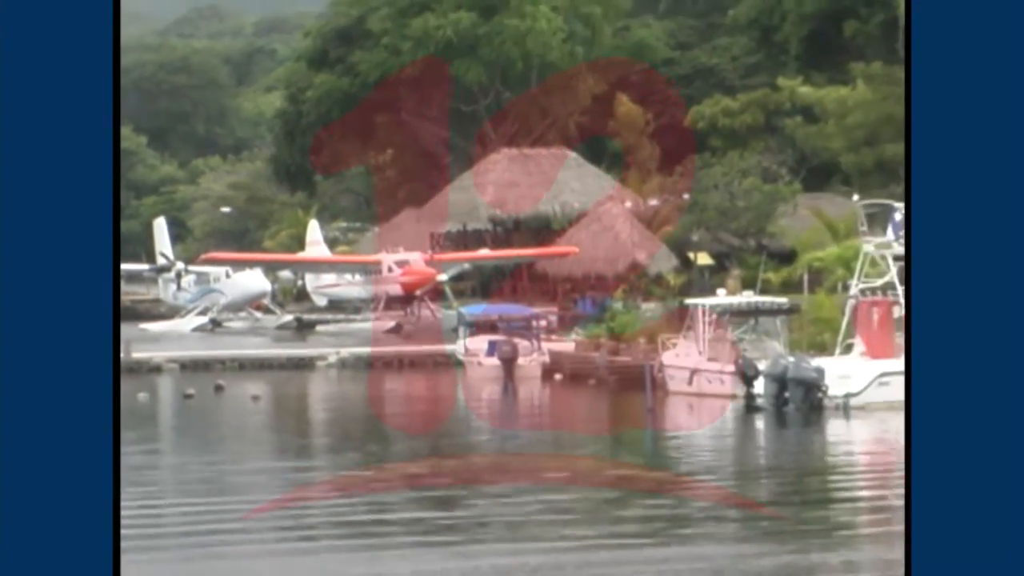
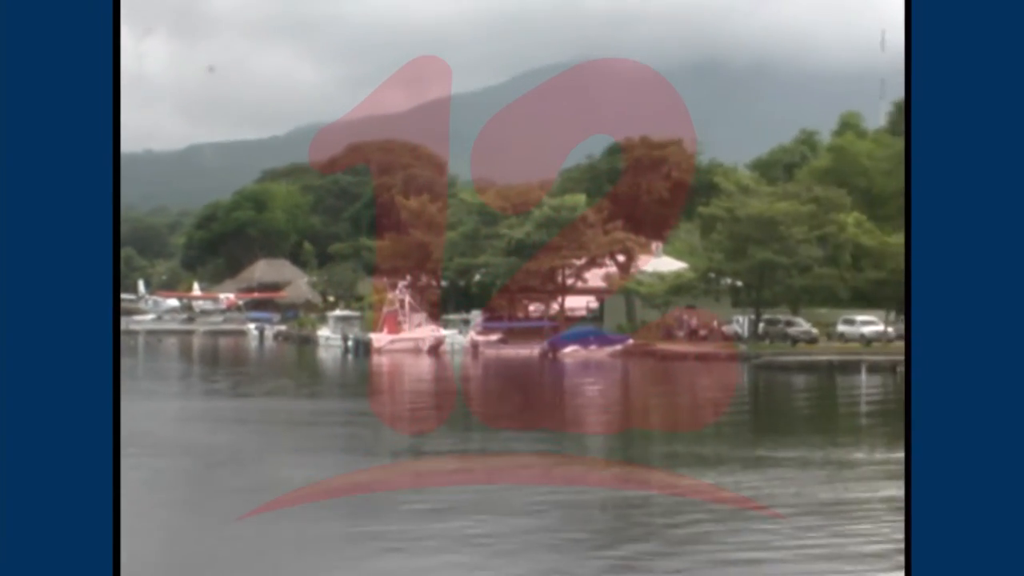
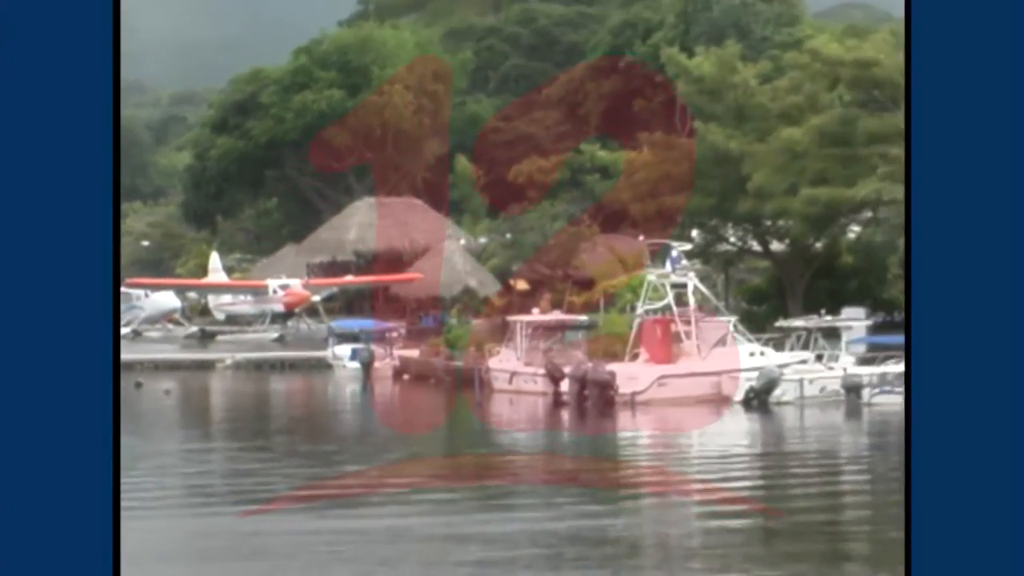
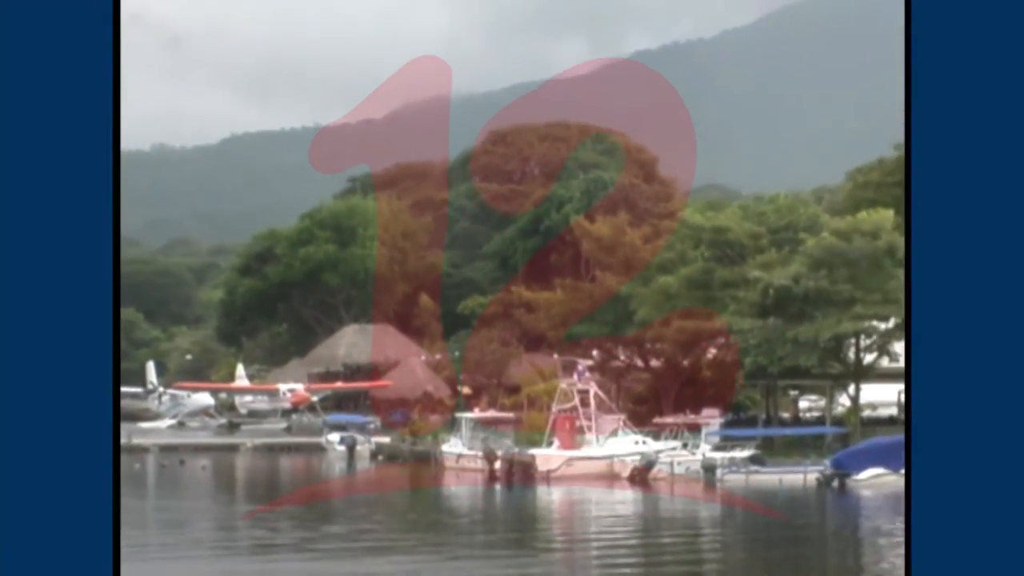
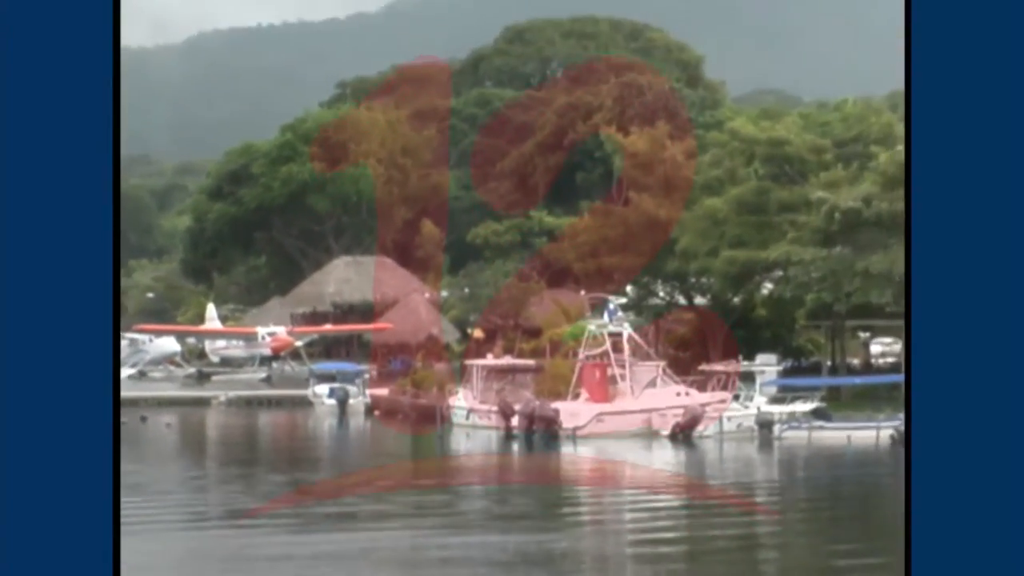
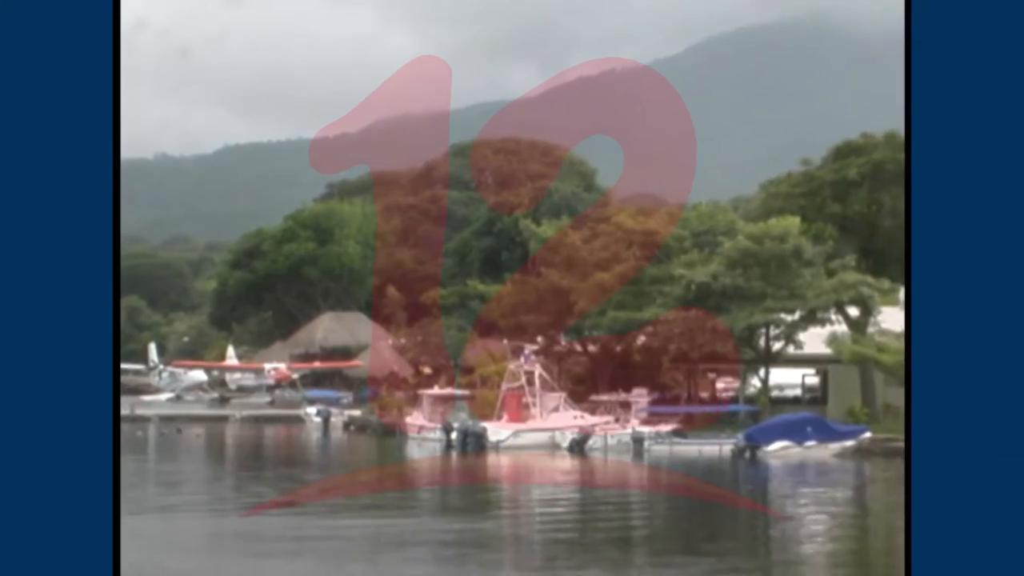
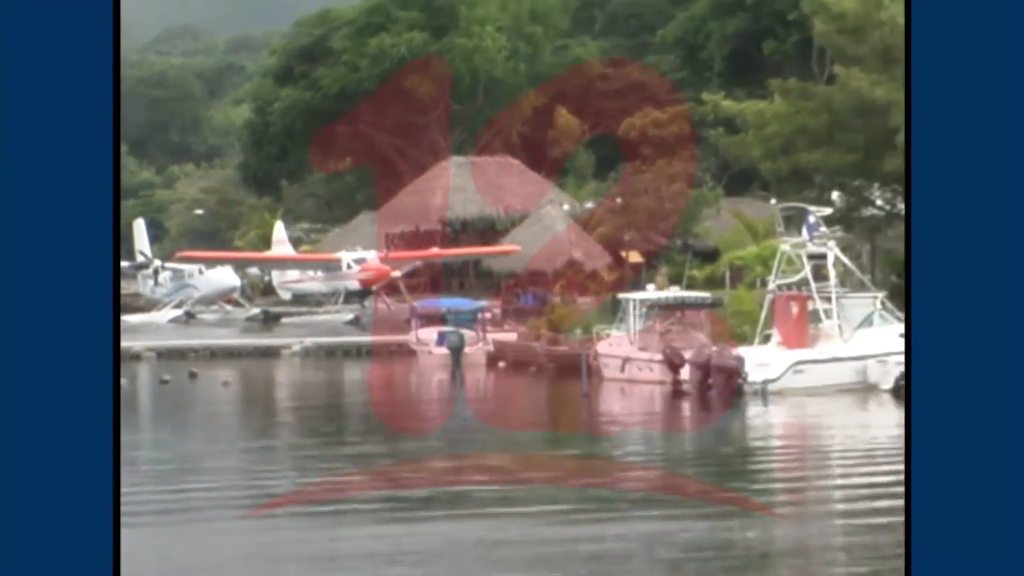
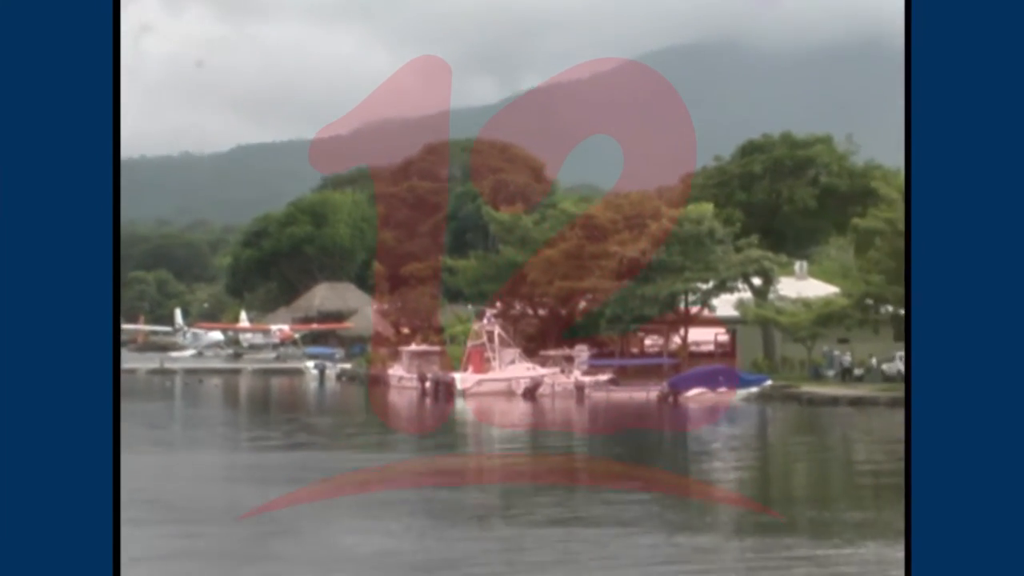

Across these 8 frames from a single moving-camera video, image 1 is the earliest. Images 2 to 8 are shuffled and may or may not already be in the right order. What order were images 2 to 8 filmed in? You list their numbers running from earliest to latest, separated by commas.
7, 3, 5, 4, 6, 8, 2
